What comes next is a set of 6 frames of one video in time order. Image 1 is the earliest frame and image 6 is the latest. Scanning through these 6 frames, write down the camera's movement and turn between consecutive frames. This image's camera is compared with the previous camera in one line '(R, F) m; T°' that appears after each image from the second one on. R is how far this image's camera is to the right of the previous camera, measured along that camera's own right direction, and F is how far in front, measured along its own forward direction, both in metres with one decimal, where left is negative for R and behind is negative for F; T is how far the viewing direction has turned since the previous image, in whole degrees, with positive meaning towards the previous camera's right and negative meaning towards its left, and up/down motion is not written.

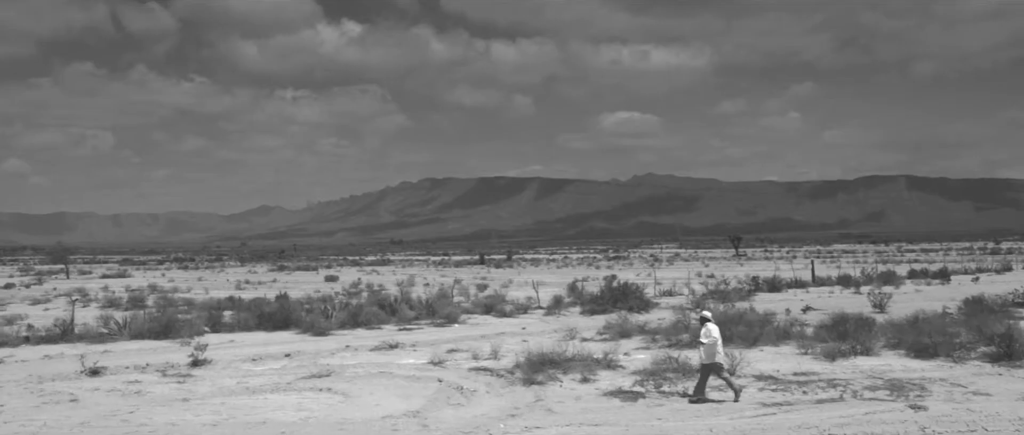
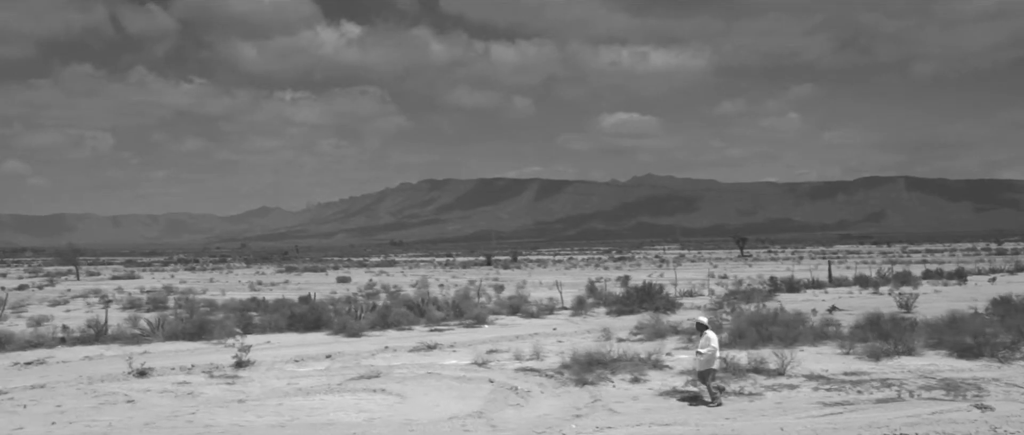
(-1.0, -0.1) m; 0°
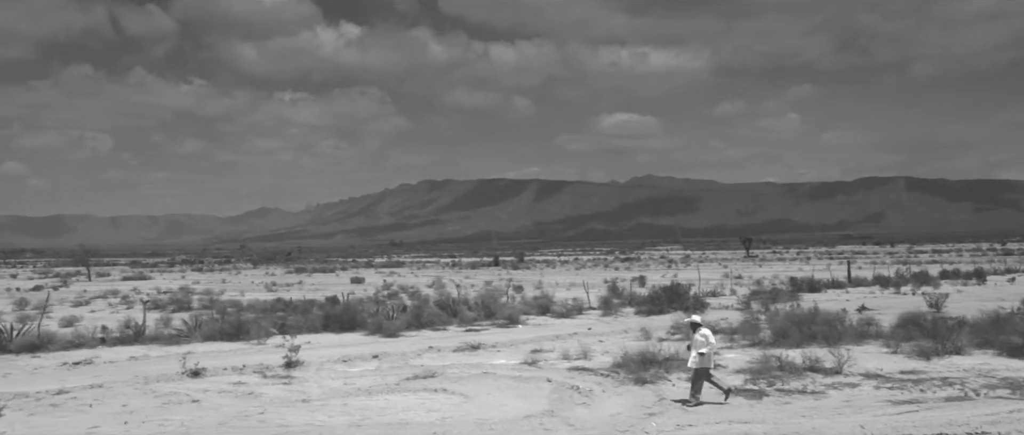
(-1.1, 0.0) m; 0°
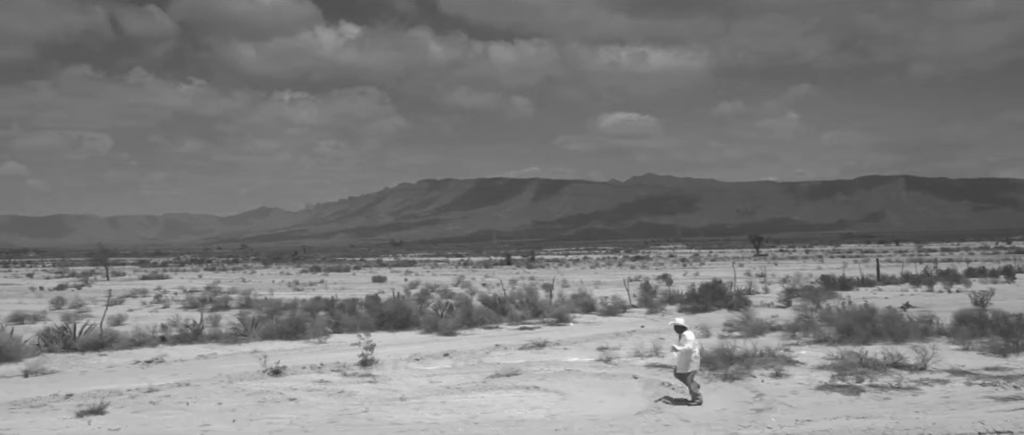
(-1.7, -0.1) m; 0°
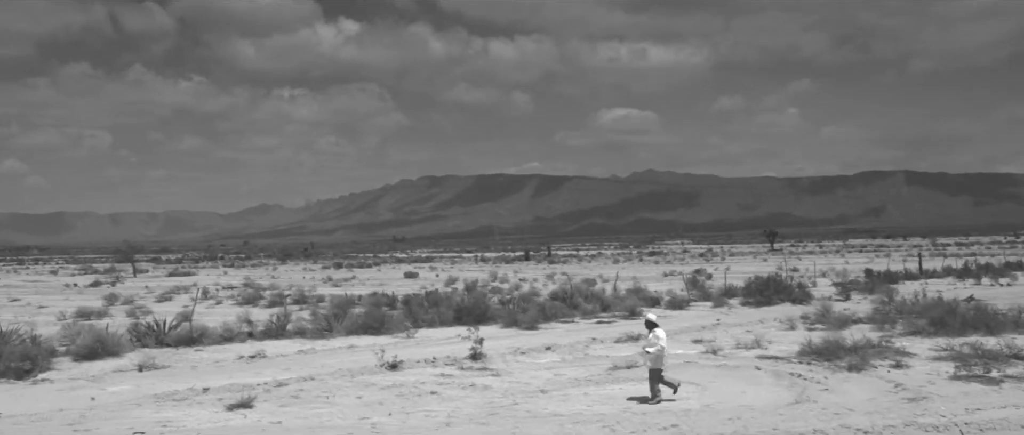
(-2.4, 0.0) m; +1°
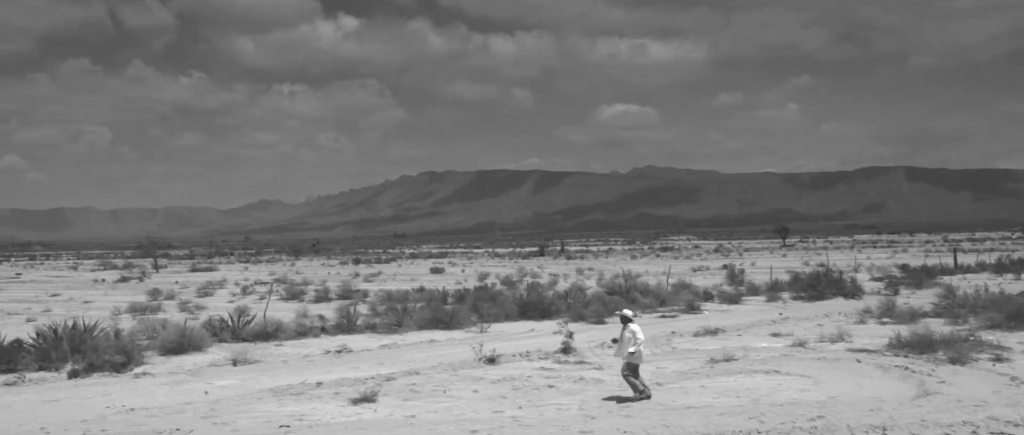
(-2.0, 0.0) m; 0°
